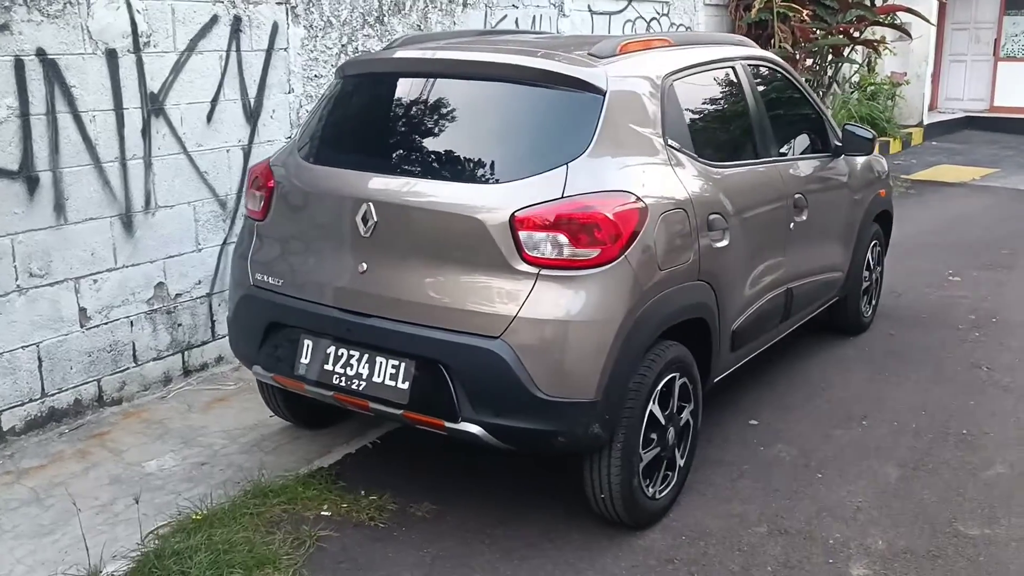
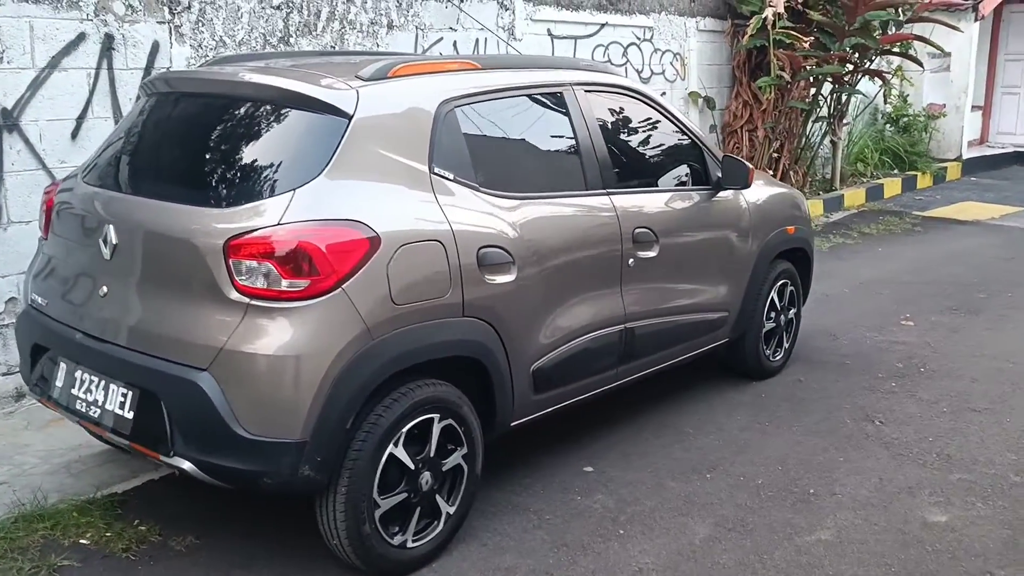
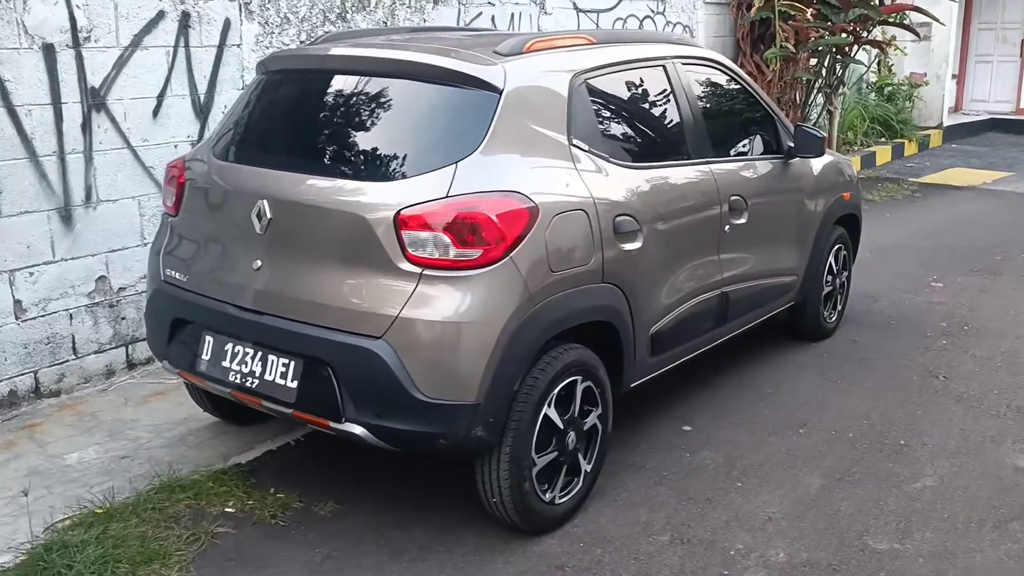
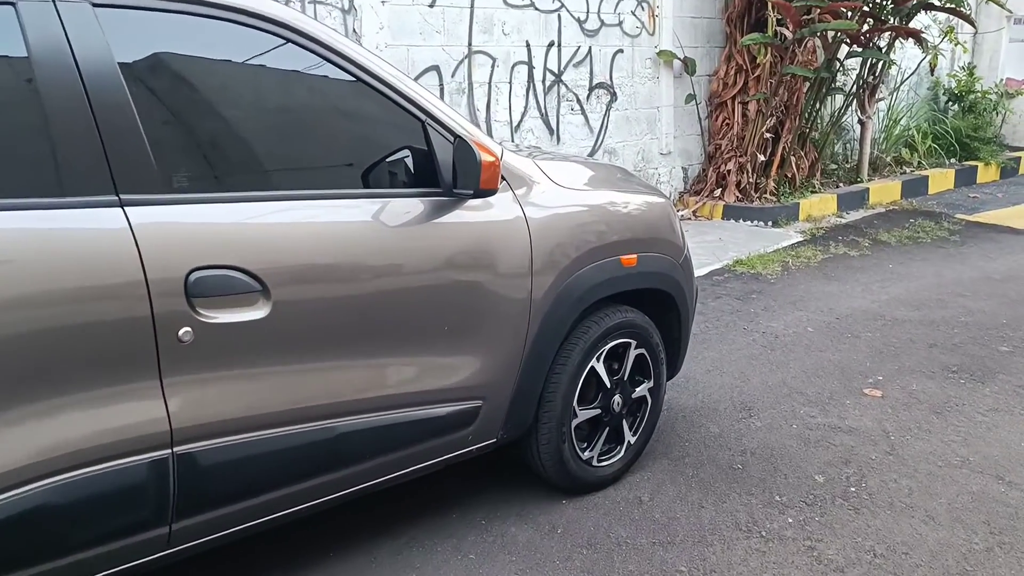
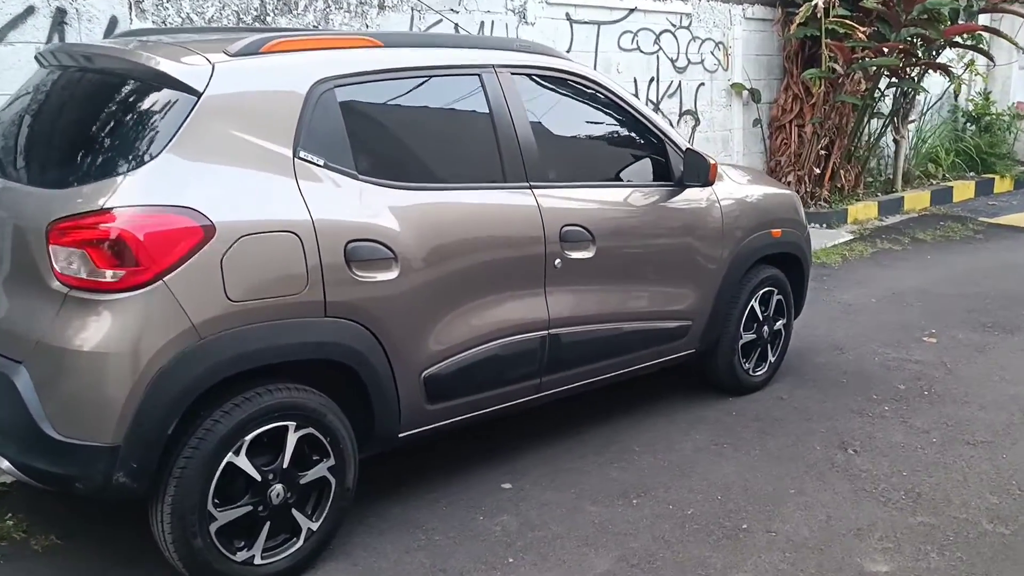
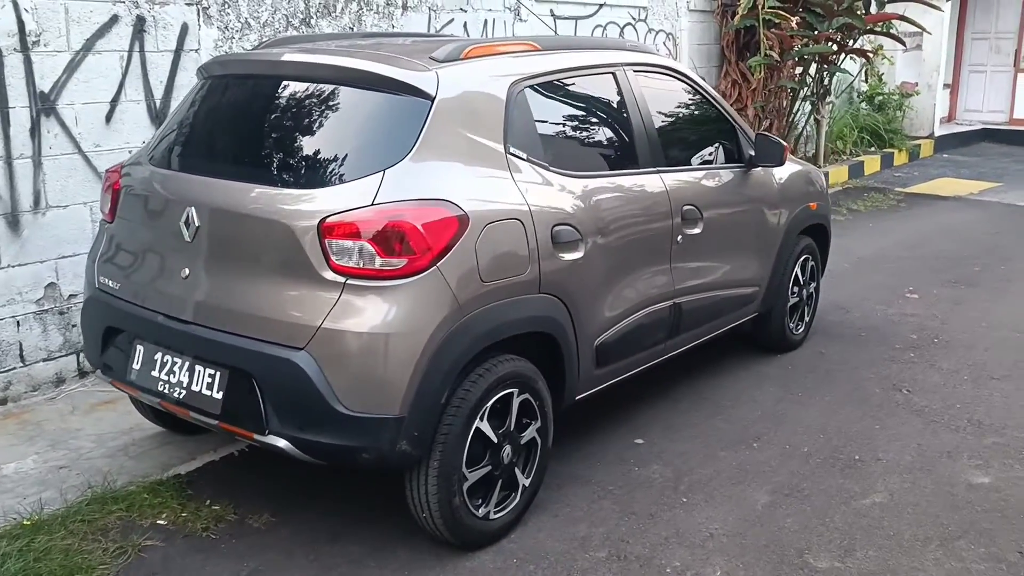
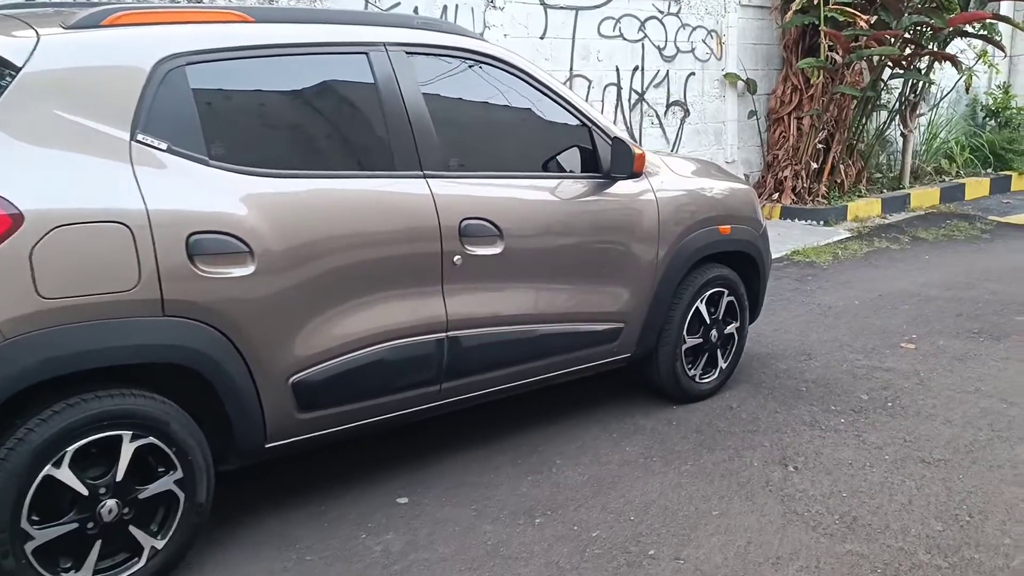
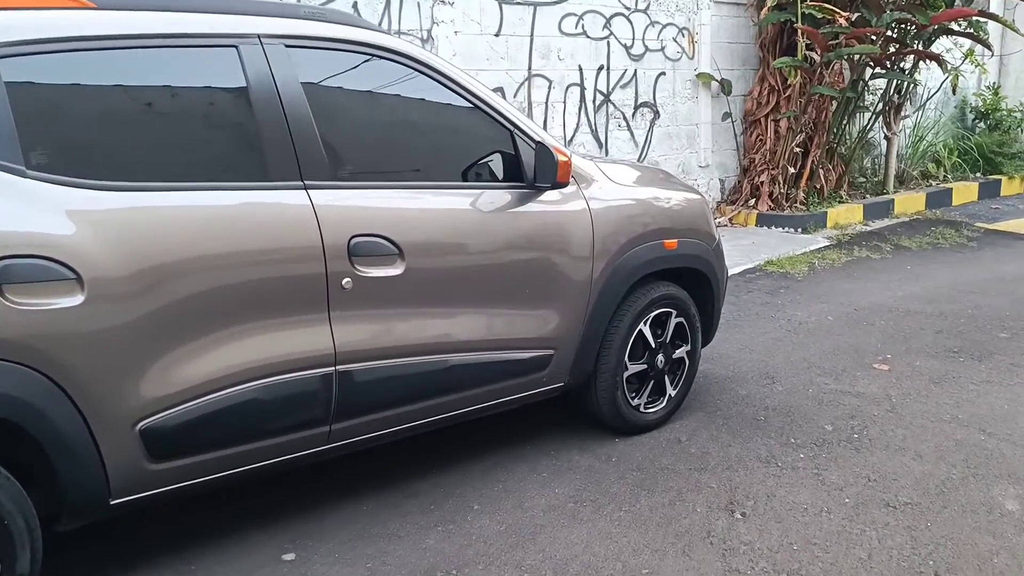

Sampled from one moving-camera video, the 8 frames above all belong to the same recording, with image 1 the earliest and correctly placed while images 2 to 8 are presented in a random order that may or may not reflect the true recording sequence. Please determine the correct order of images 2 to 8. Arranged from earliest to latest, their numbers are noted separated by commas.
3, 6, 2, 5, 7, 8, 4
